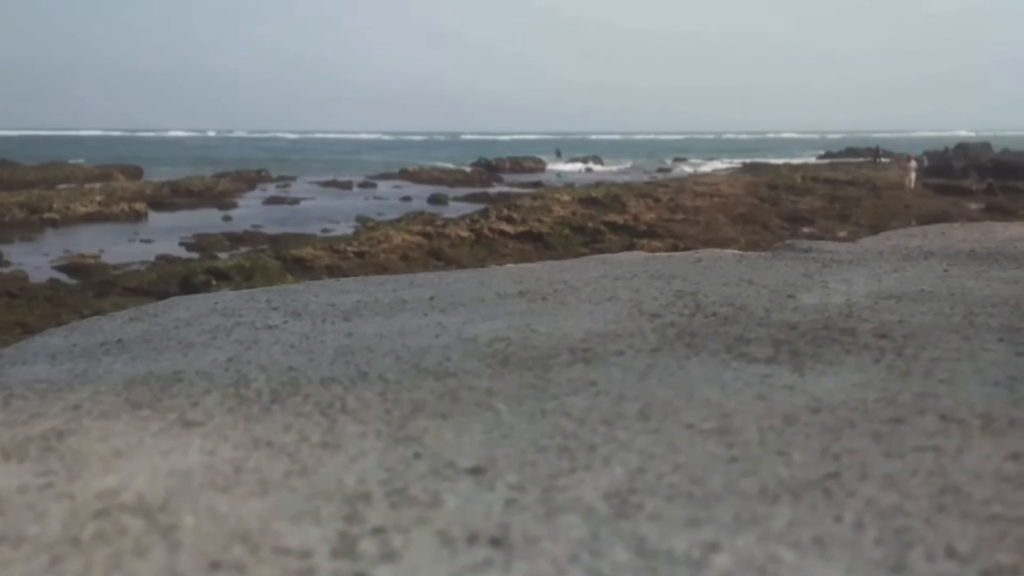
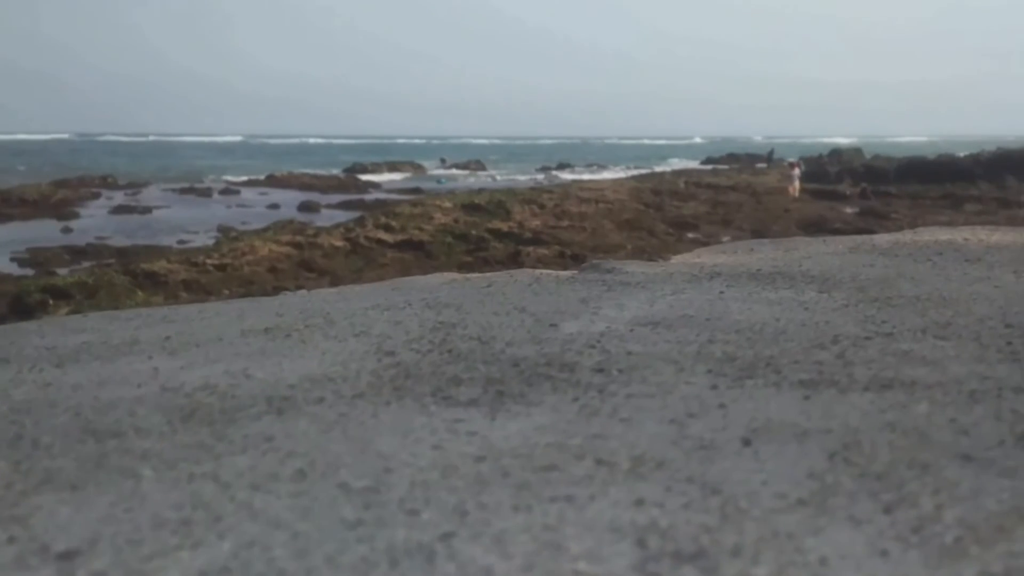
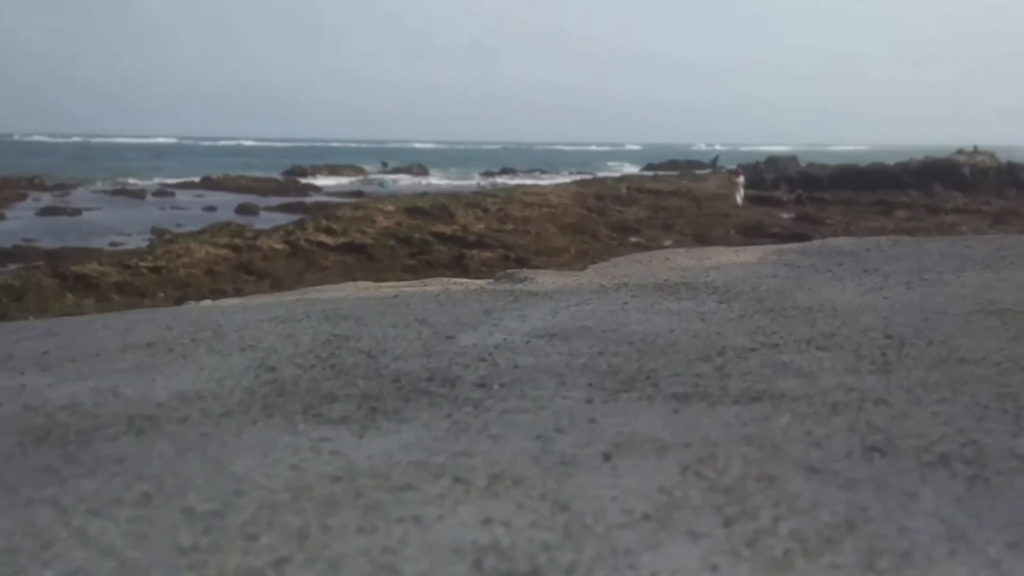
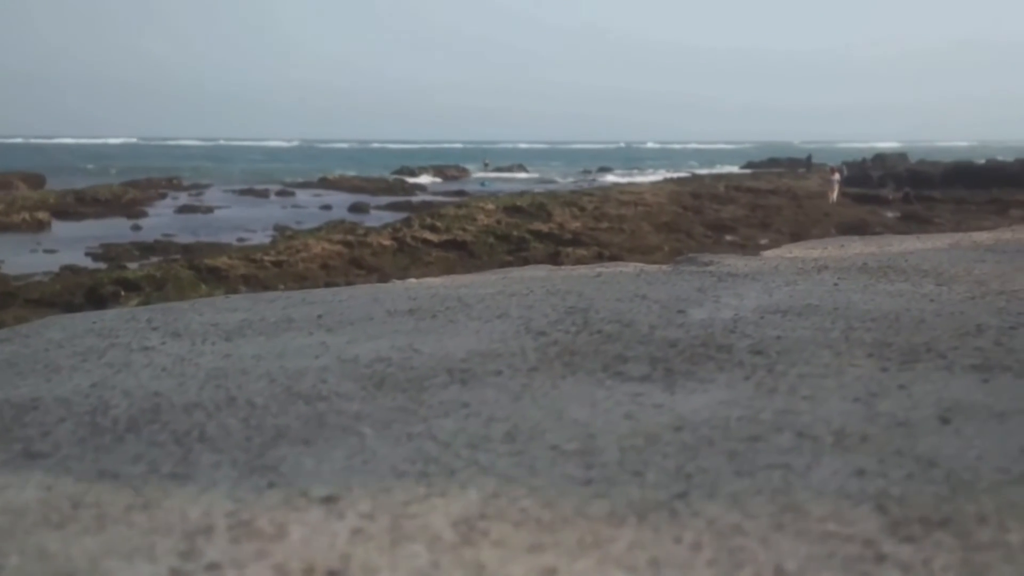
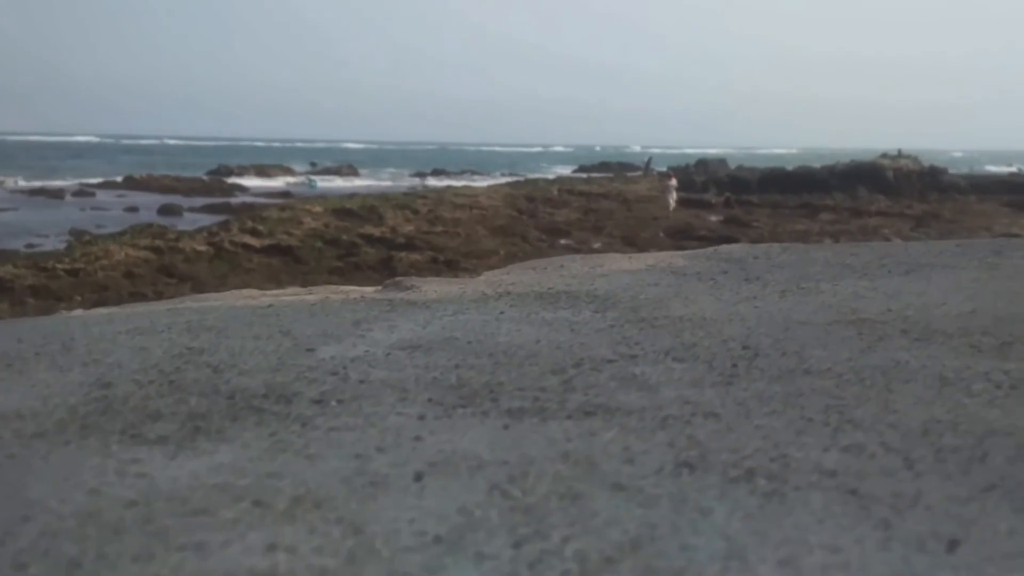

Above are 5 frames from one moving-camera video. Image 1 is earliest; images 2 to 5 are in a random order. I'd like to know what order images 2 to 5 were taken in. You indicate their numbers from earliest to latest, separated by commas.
4, 2, 3, 5
